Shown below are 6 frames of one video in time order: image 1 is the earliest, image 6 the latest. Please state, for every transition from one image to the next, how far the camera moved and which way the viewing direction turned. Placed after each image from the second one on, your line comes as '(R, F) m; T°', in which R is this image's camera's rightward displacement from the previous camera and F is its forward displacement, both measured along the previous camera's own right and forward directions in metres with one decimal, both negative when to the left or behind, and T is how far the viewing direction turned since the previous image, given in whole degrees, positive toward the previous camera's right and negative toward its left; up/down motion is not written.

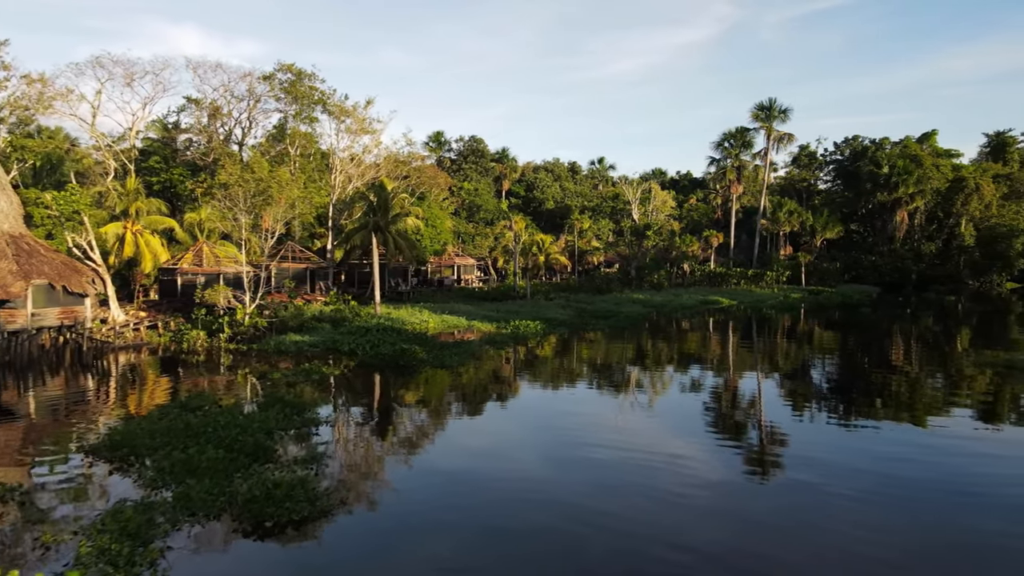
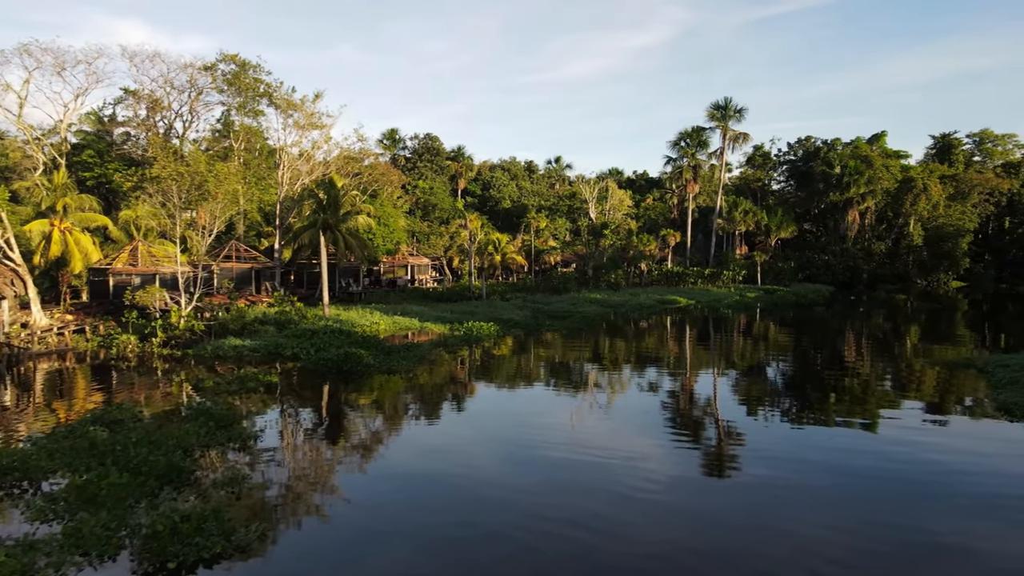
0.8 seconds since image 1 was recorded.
(+0.1, +0.6) m; +3°
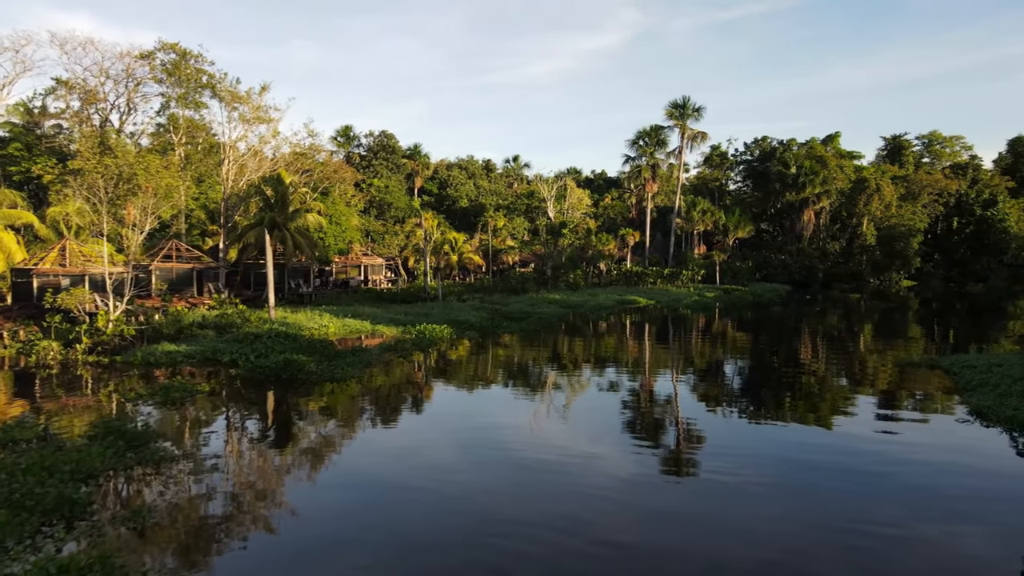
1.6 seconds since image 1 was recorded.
(+0.1, +0.7) m; +3°
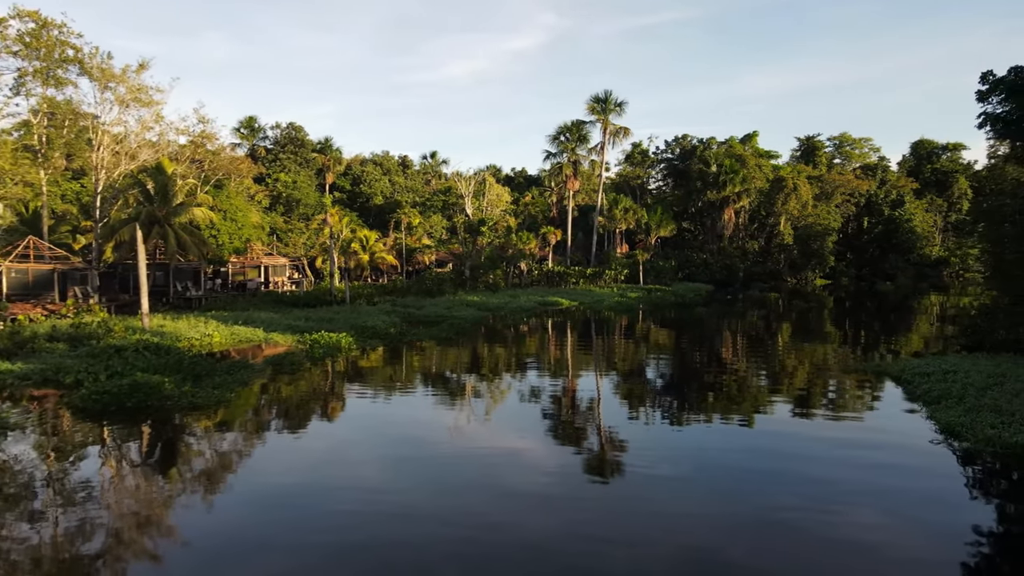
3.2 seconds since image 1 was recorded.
(+0.2, +1.8) m; +6°
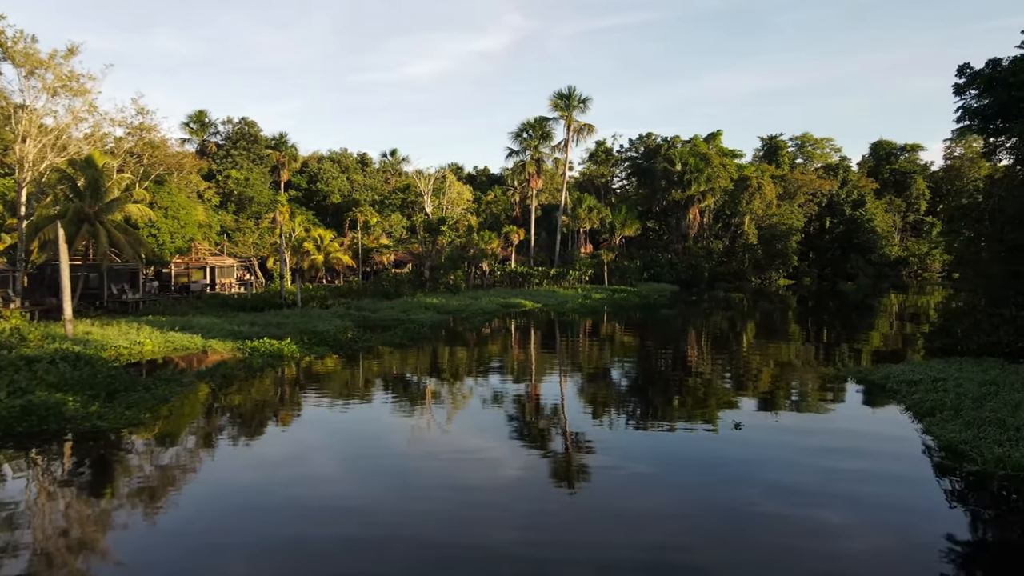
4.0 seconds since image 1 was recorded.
(+0.1, +1.0) m; +3°
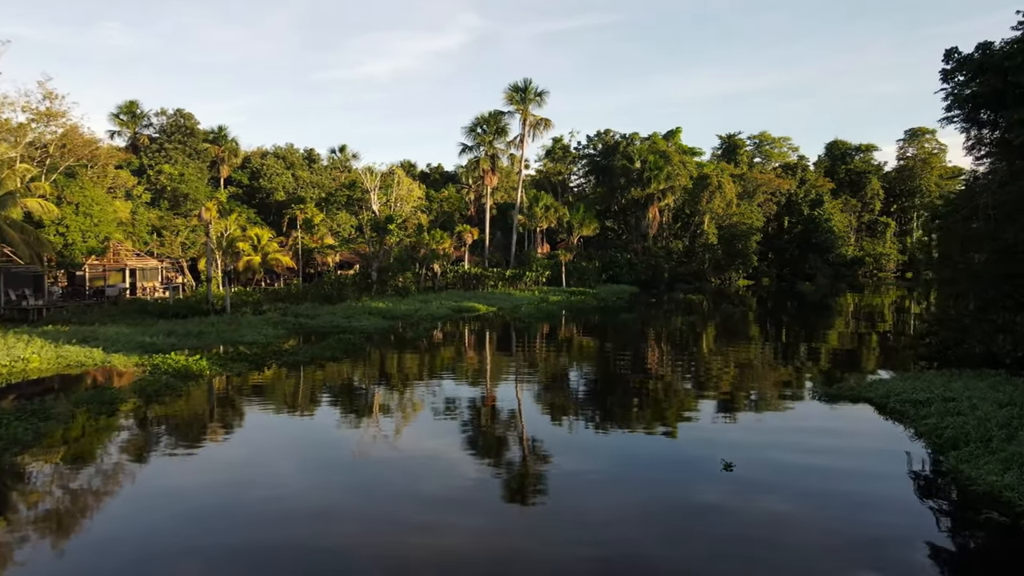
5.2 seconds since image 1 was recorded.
(+0.2, +1.7) m; +3°
